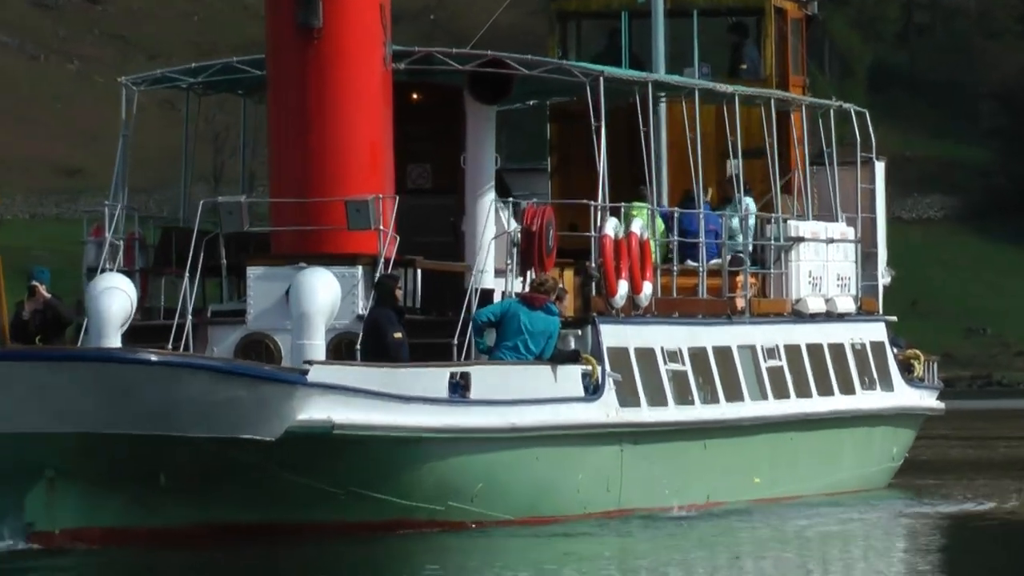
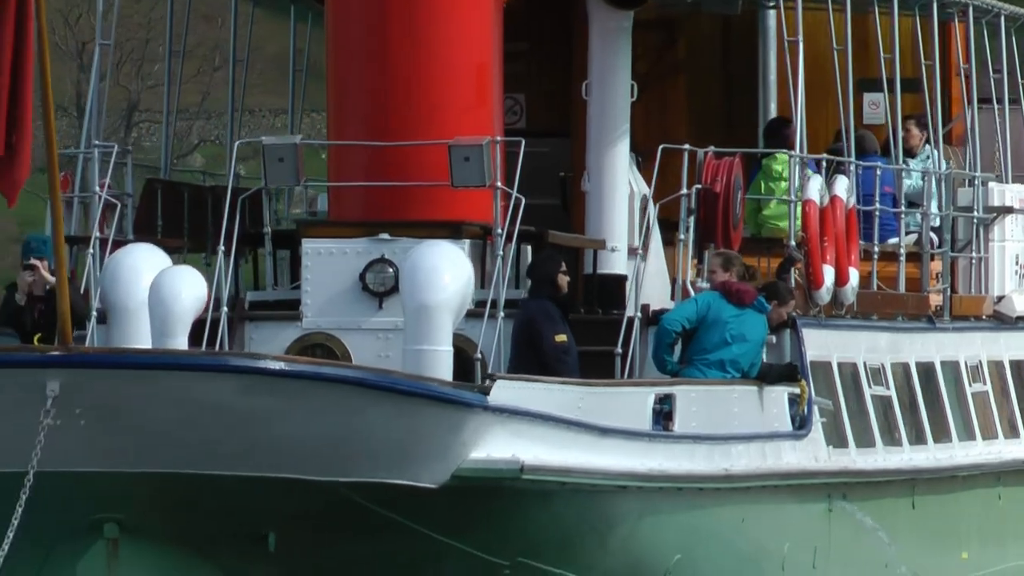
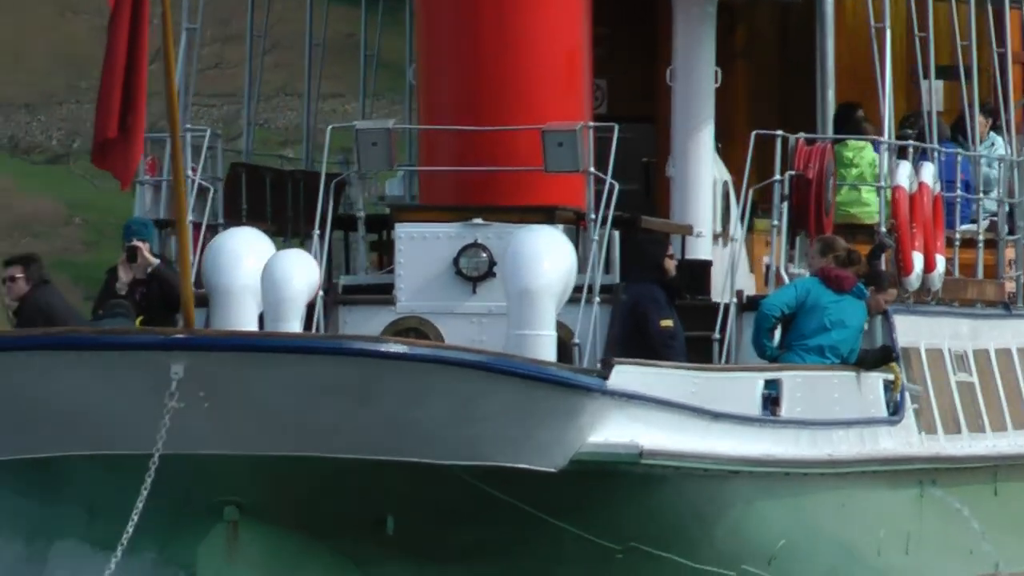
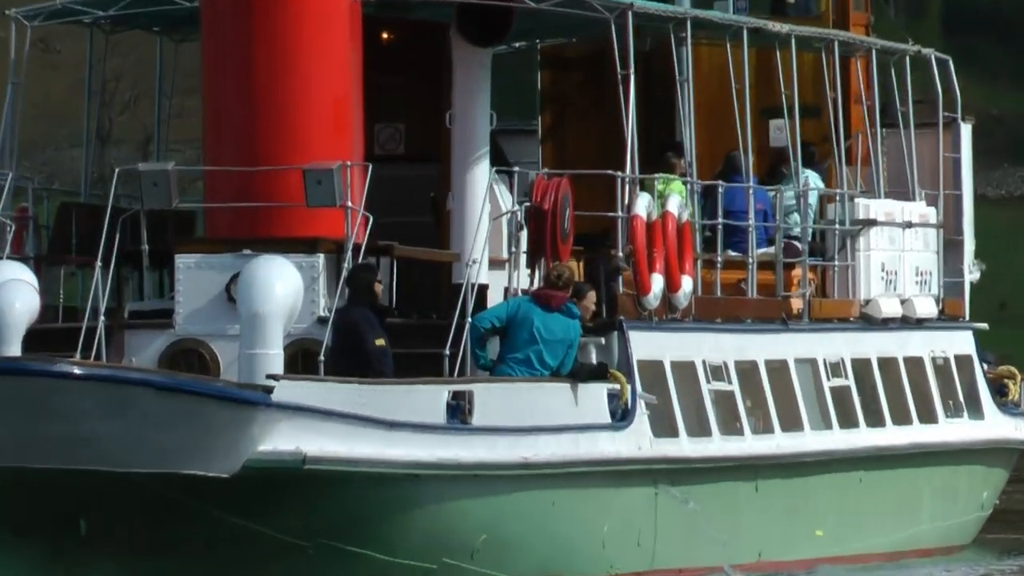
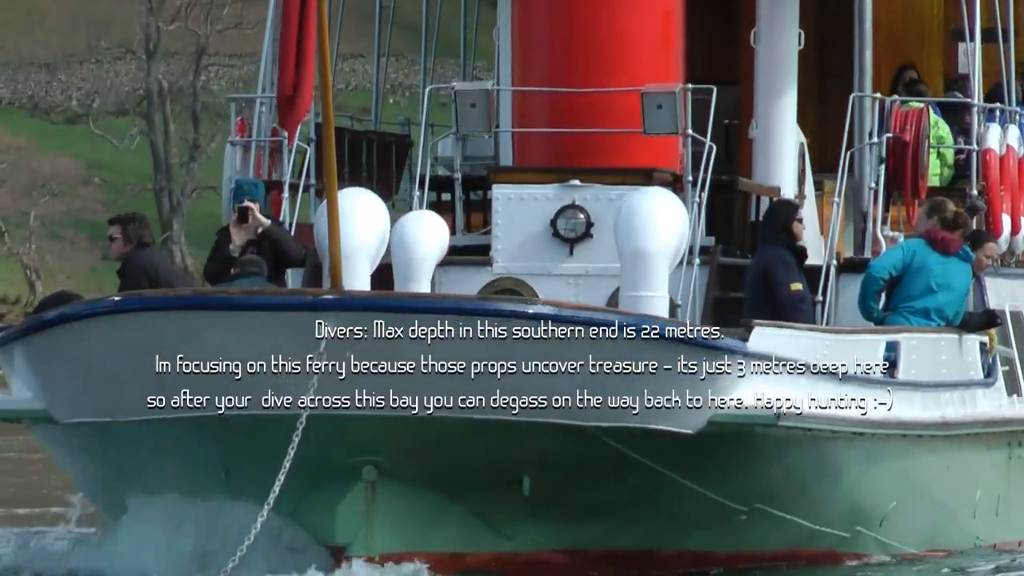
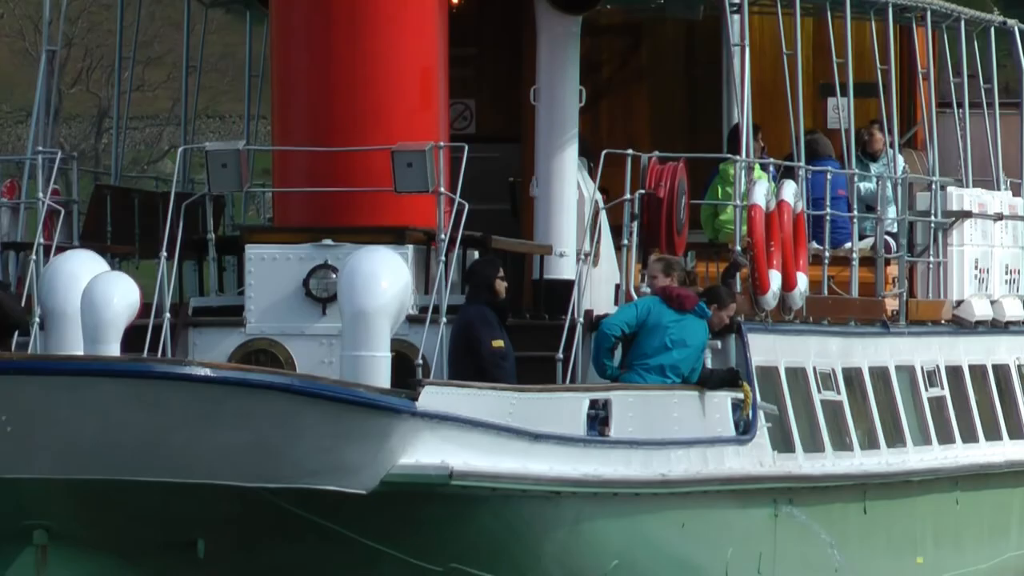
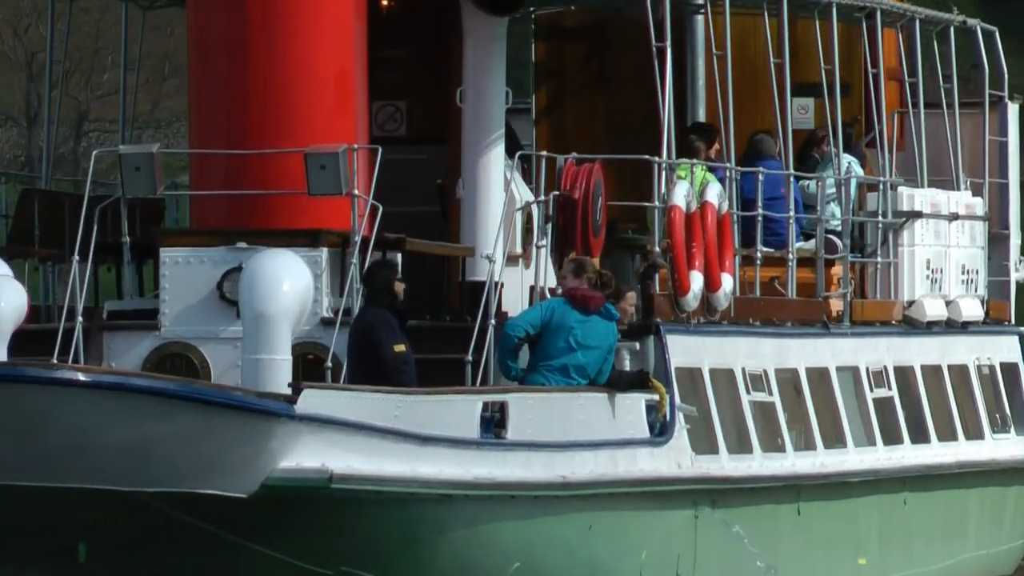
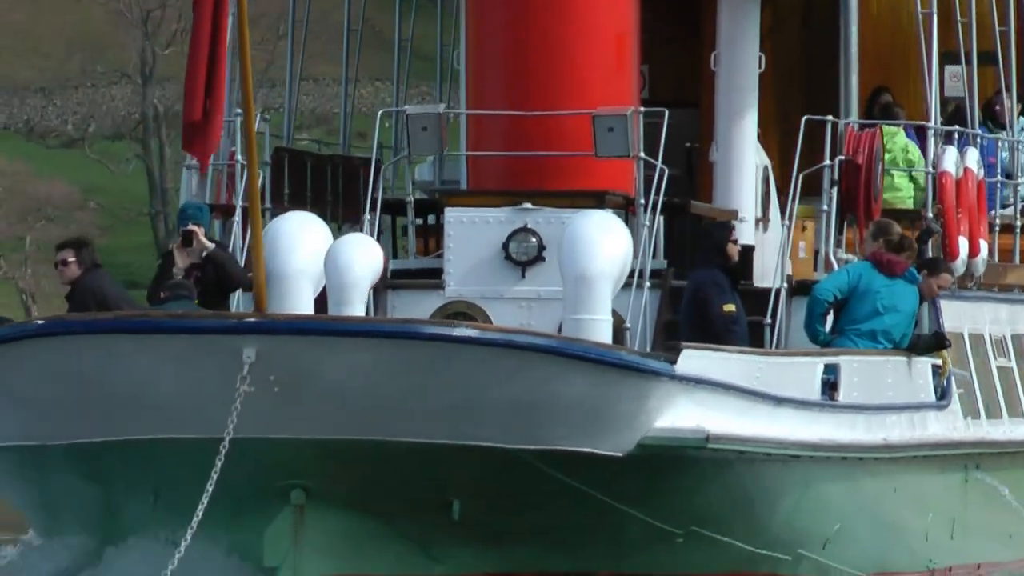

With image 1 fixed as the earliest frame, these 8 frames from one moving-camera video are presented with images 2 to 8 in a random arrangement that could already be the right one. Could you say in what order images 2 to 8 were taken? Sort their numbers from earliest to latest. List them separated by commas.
4, 7, 6, 2, 3, 8, 5
